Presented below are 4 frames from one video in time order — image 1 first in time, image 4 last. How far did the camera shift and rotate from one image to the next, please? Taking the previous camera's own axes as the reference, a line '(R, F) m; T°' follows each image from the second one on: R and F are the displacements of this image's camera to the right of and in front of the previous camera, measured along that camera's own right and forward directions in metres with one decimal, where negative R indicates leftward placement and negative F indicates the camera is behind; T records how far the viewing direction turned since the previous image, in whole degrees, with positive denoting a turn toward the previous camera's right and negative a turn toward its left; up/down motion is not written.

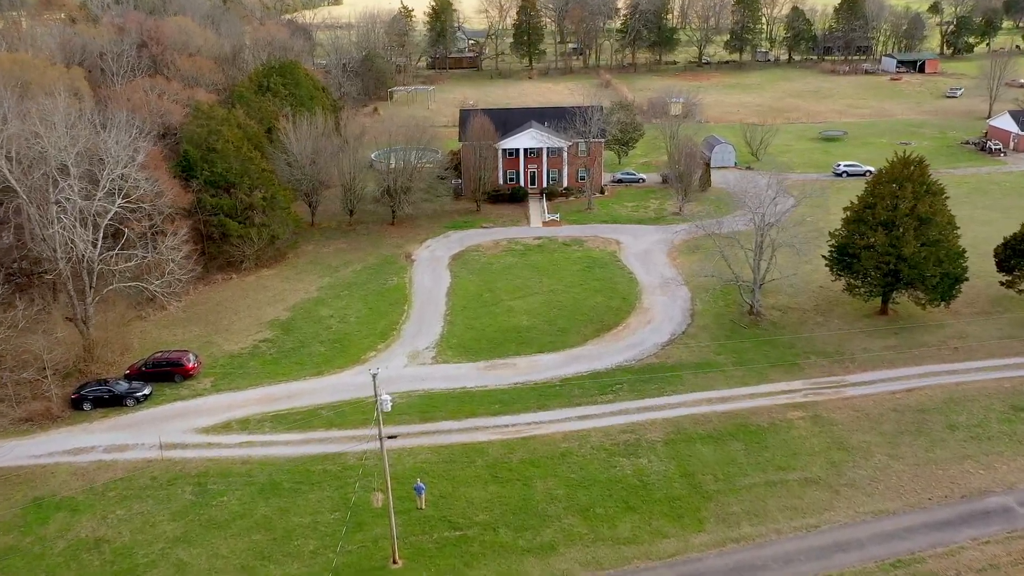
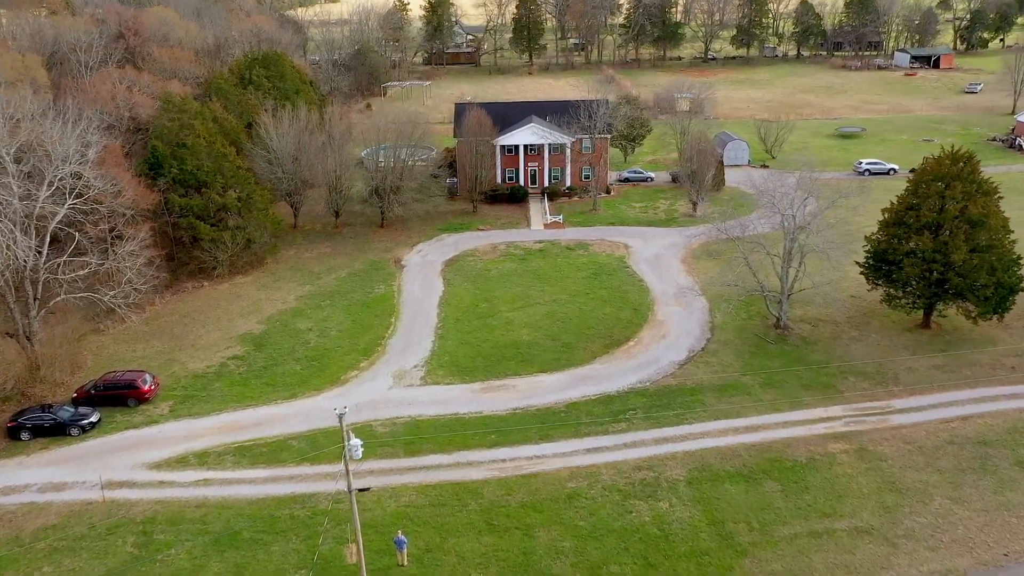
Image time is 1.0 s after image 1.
(0.0, +4.1) m; 0°
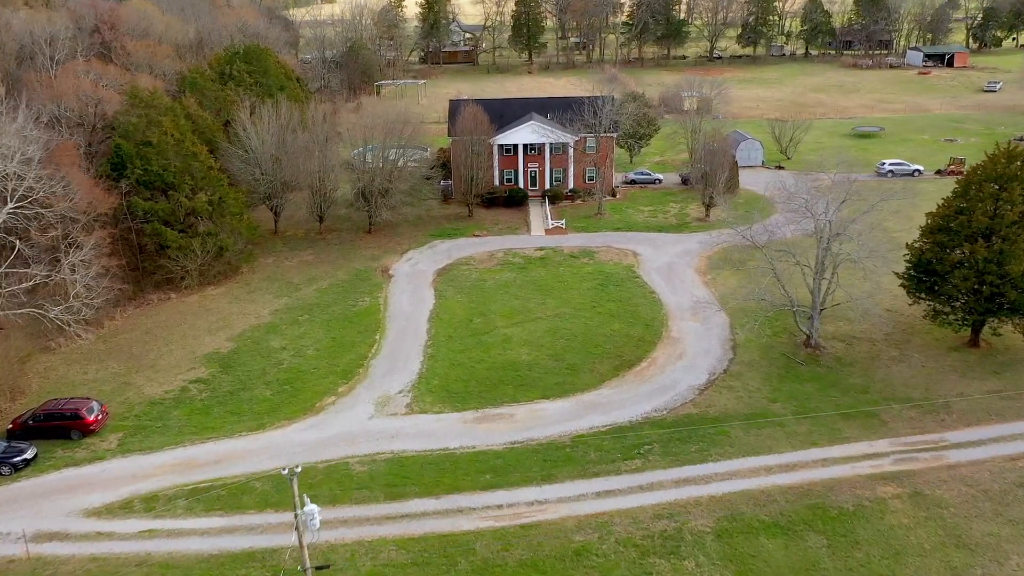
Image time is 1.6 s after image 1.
(+0.1, +3.8) m; 0°
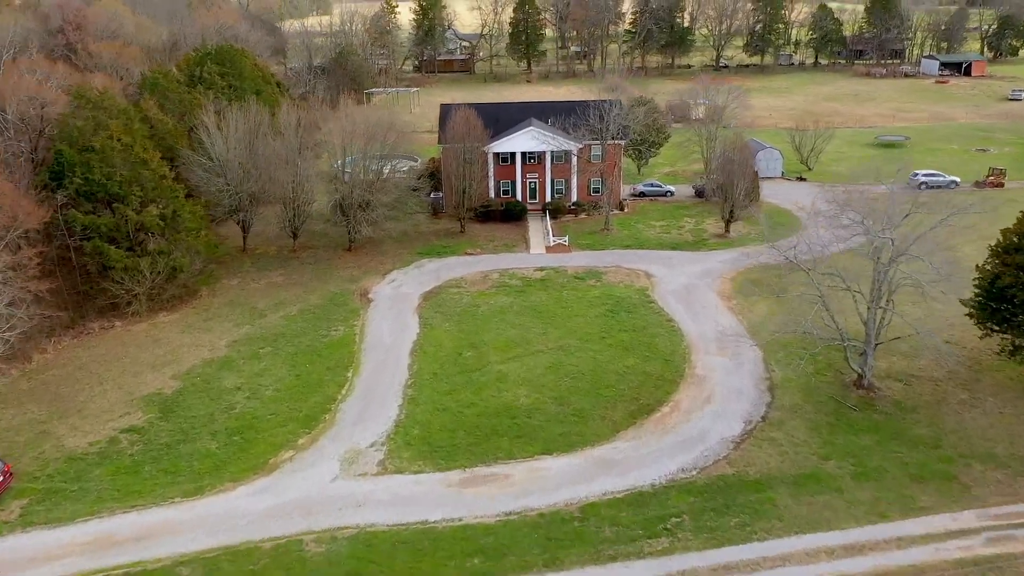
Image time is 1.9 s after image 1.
(+0.1, +5.0) m; 0°
